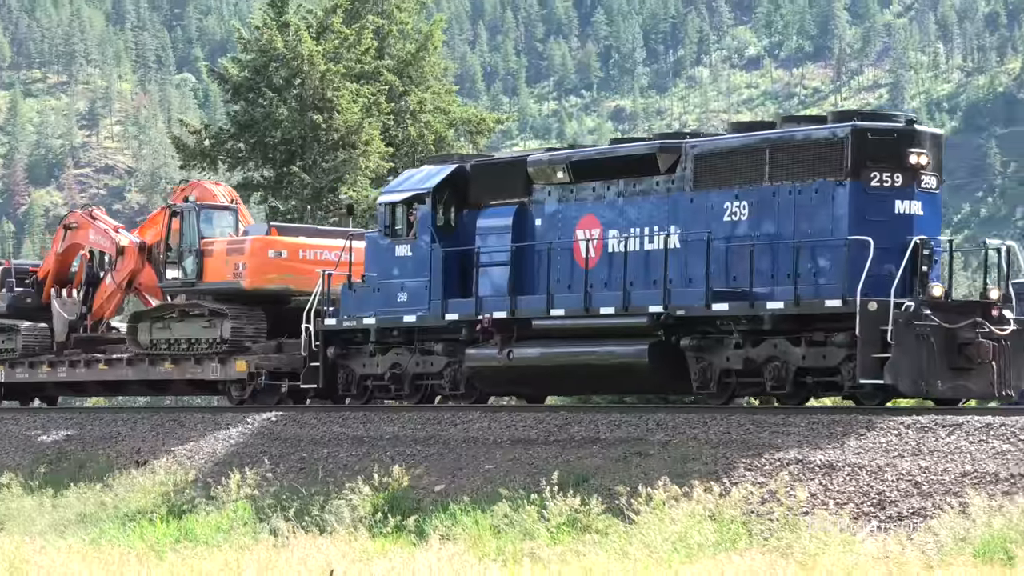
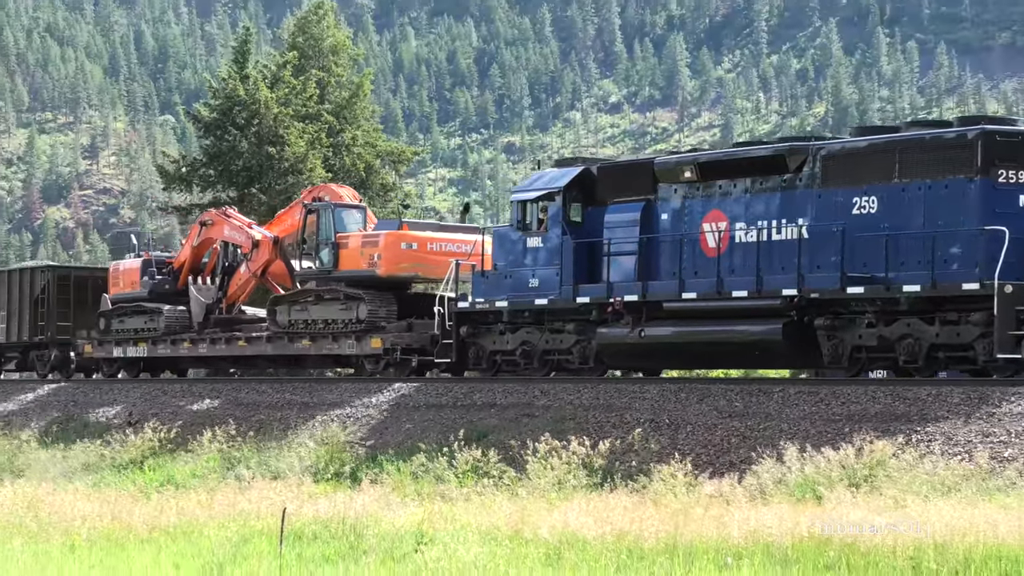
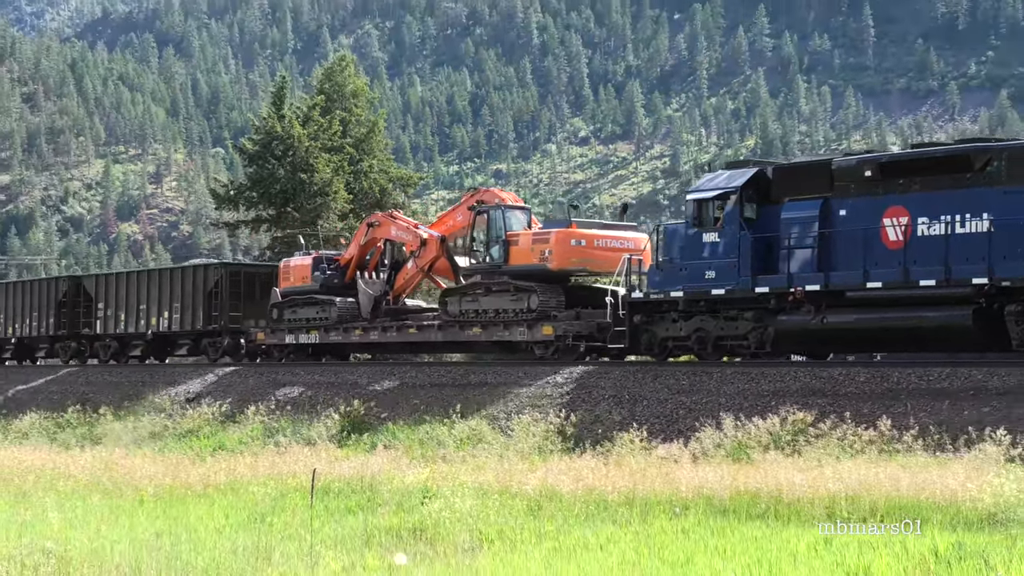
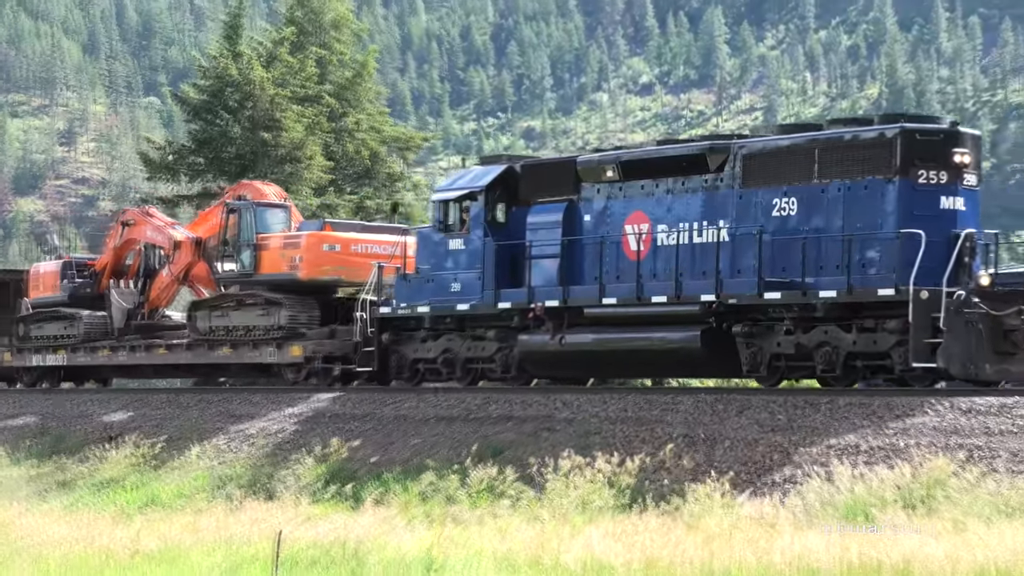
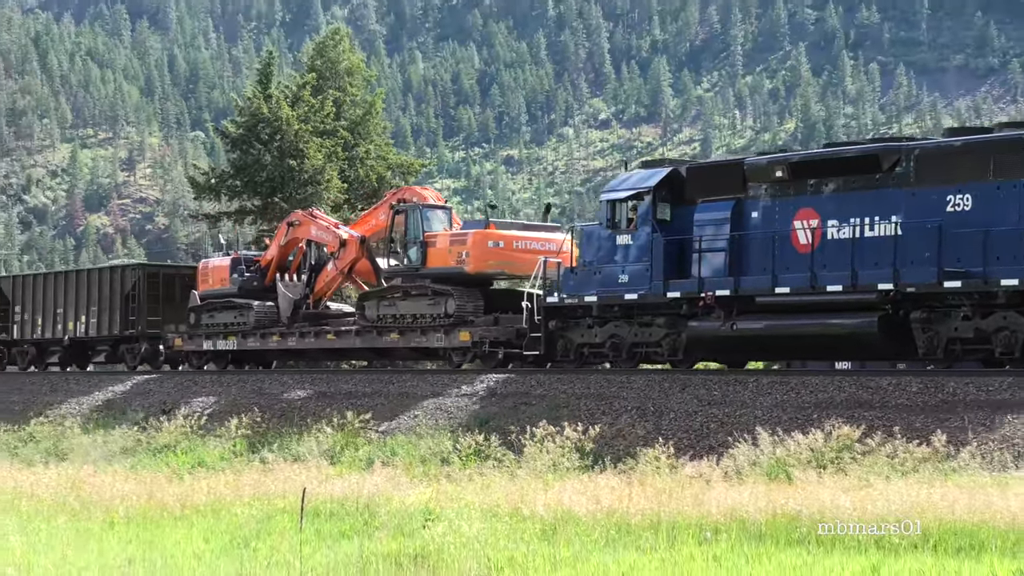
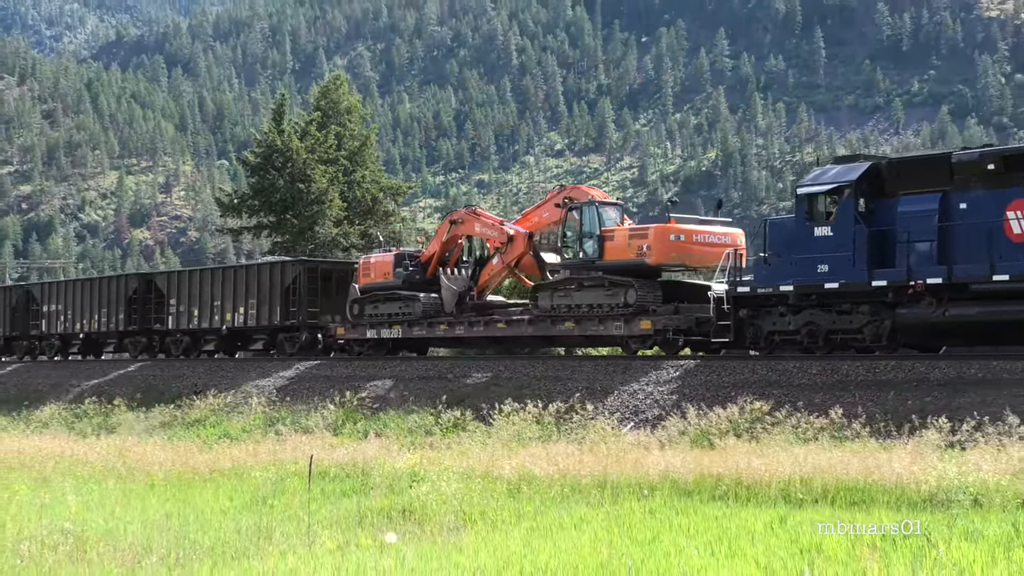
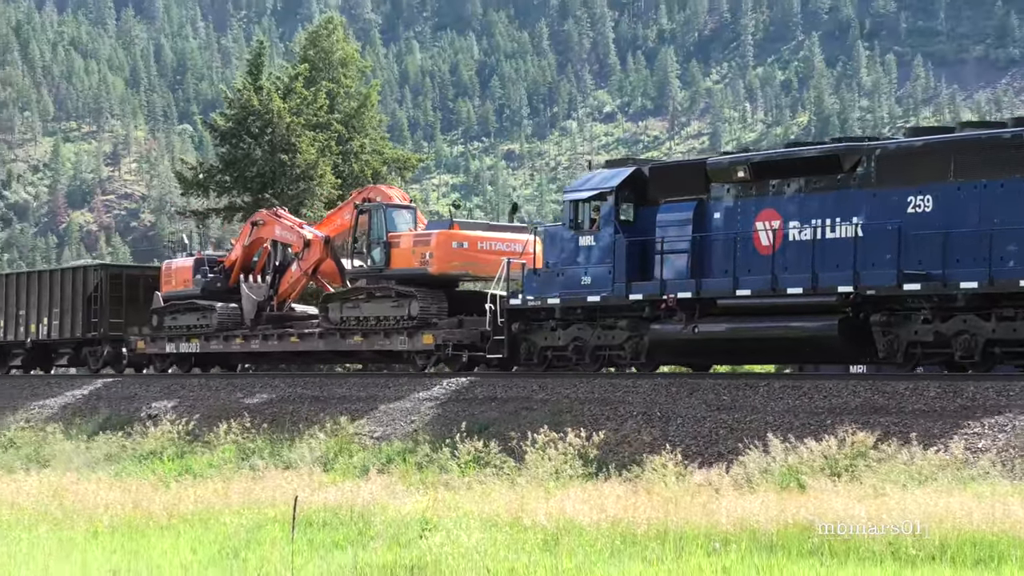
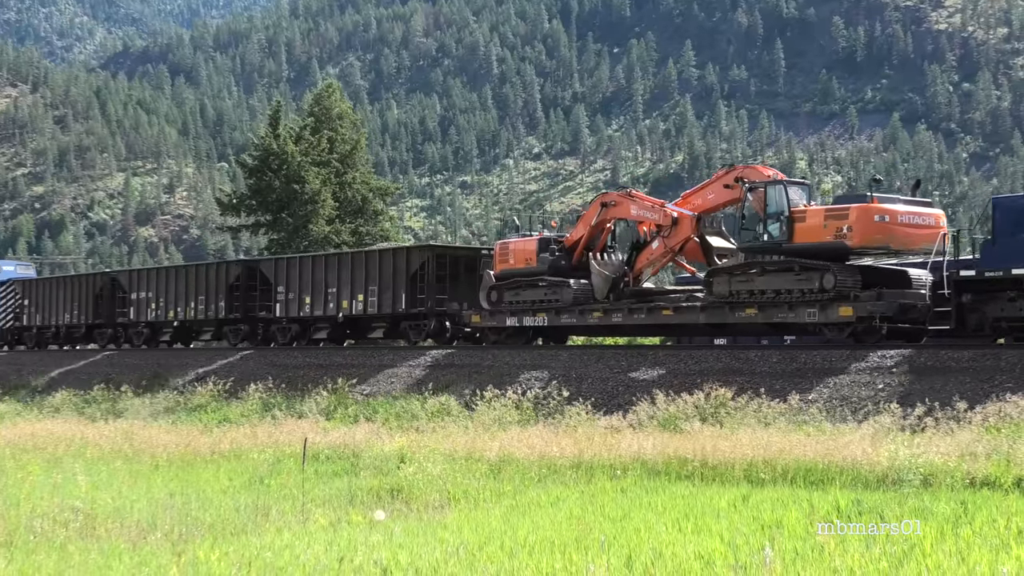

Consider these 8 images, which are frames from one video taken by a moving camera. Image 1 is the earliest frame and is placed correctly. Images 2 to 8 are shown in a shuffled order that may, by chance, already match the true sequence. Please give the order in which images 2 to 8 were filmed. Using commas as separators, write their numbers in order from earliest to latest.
4, 2, 7, 5, 3, 6, 8
